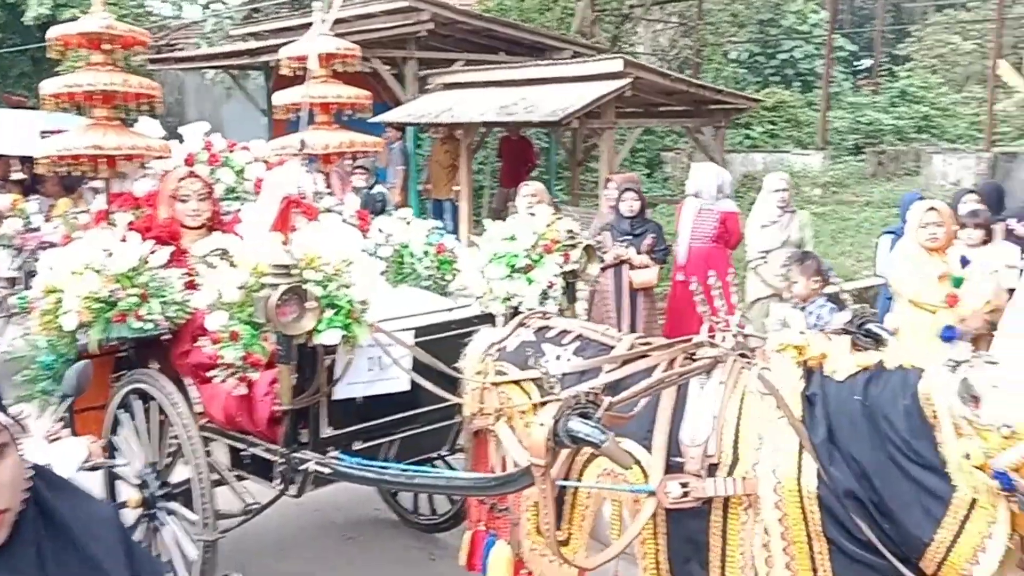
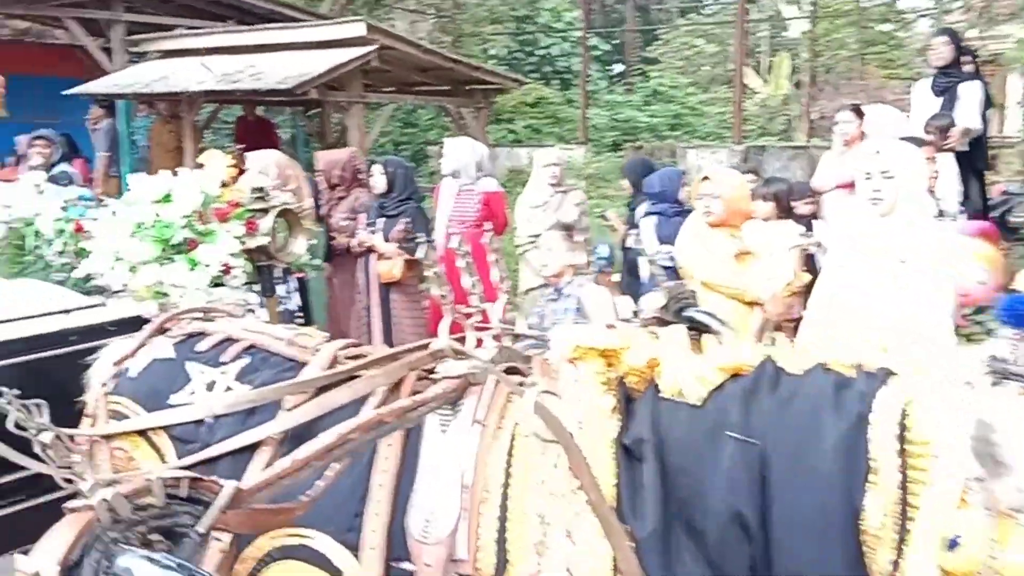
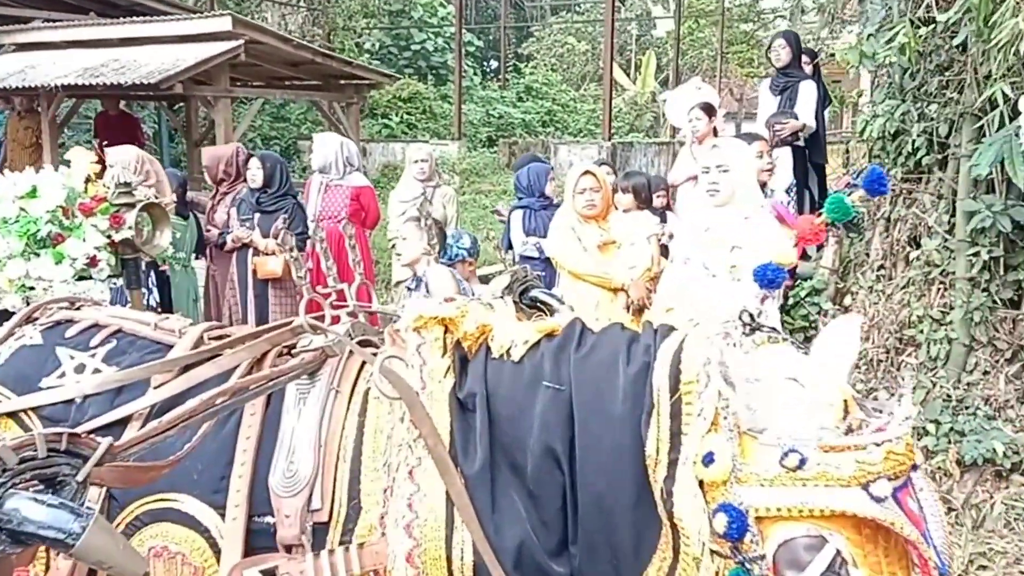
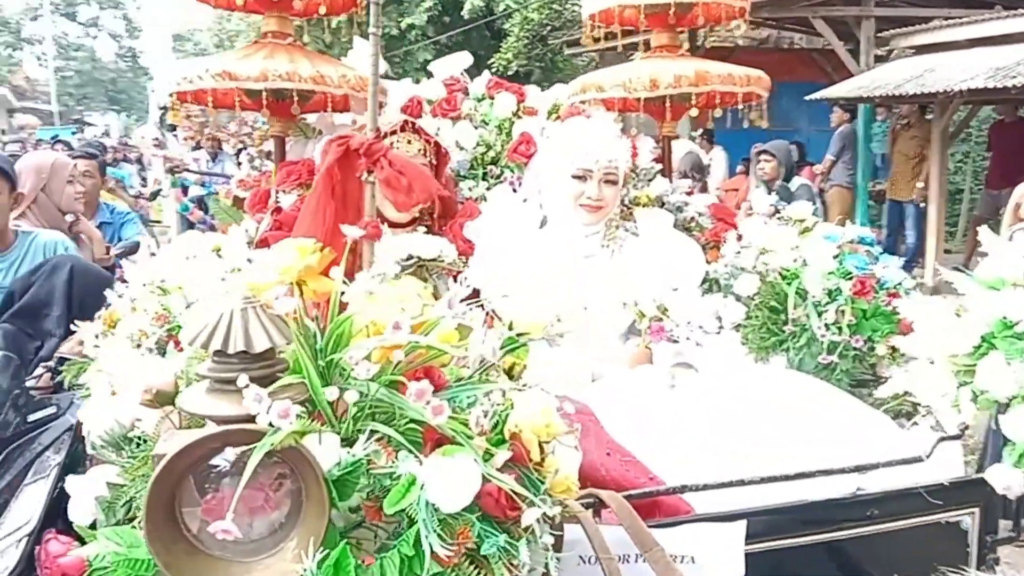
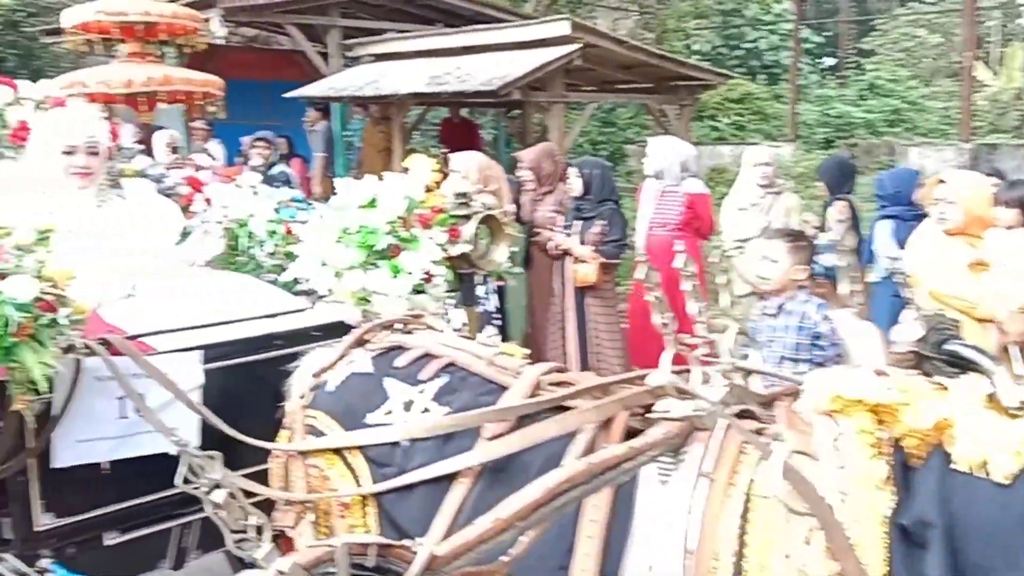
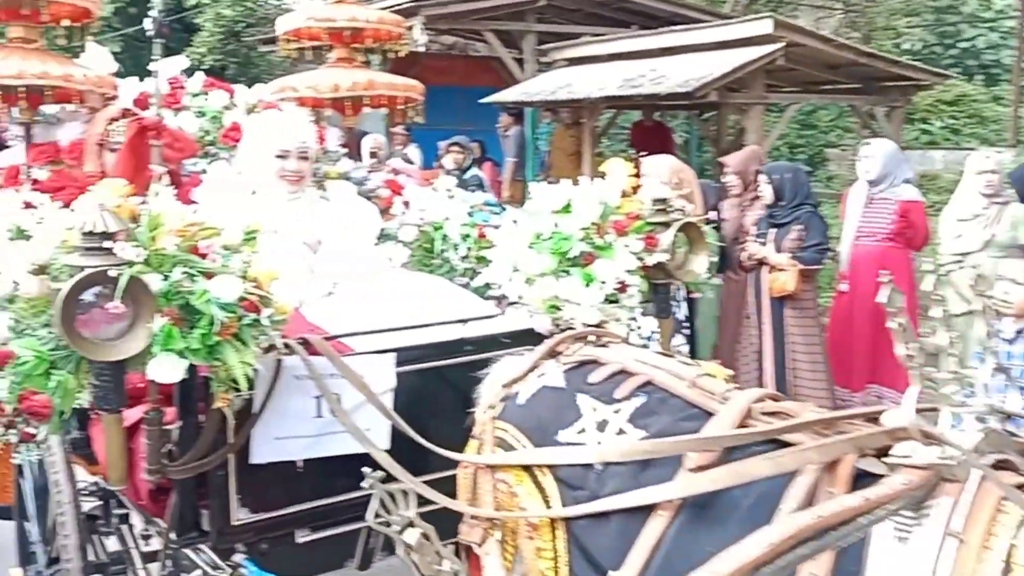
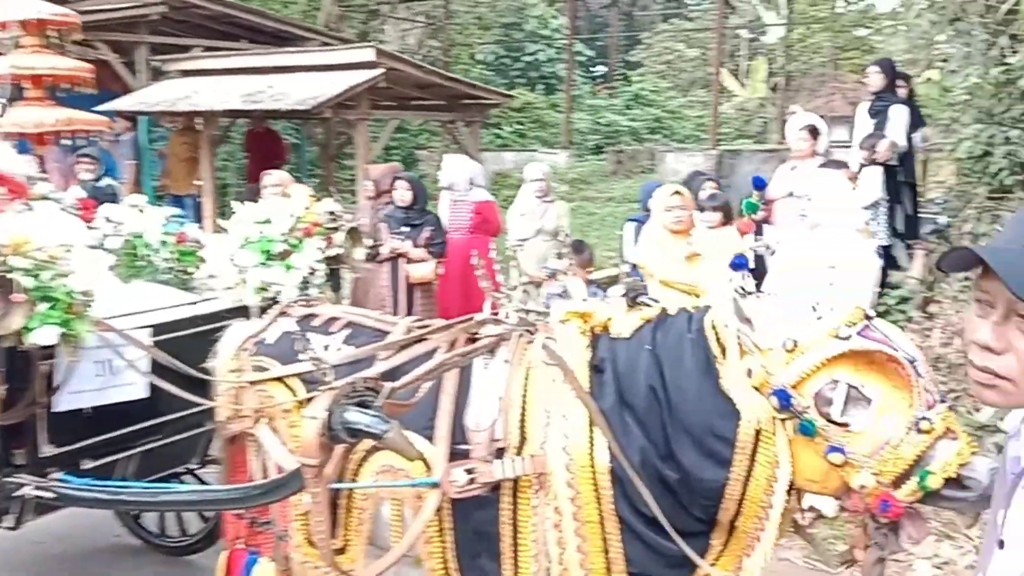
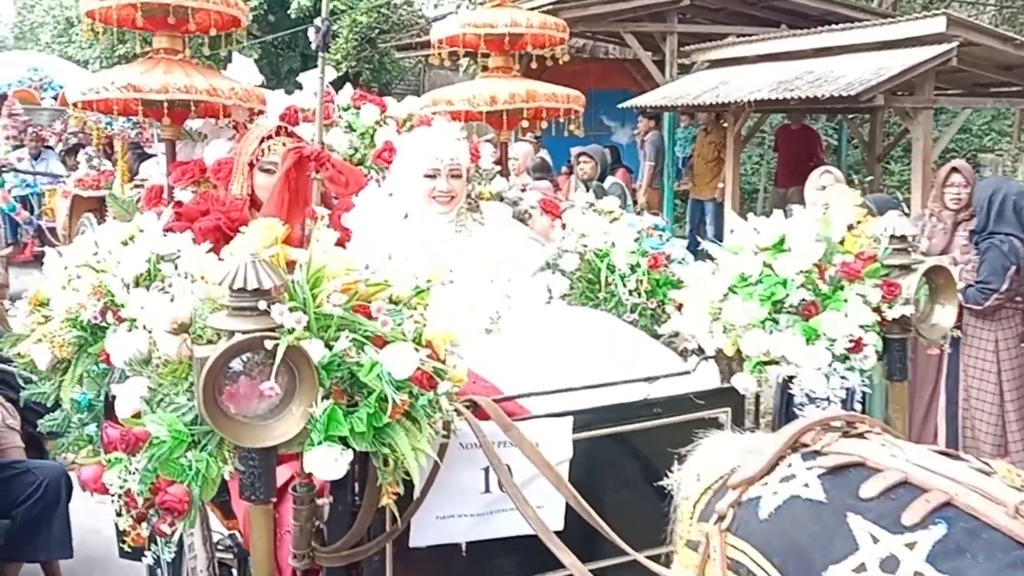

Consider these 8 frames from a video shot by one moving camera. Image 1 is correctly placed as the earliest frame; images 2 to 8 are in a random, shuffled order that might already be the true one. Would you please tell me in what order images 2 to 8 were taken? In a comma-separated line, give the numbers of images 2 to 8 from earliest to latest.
7, 3, 2, 5, 6, 8, 4
